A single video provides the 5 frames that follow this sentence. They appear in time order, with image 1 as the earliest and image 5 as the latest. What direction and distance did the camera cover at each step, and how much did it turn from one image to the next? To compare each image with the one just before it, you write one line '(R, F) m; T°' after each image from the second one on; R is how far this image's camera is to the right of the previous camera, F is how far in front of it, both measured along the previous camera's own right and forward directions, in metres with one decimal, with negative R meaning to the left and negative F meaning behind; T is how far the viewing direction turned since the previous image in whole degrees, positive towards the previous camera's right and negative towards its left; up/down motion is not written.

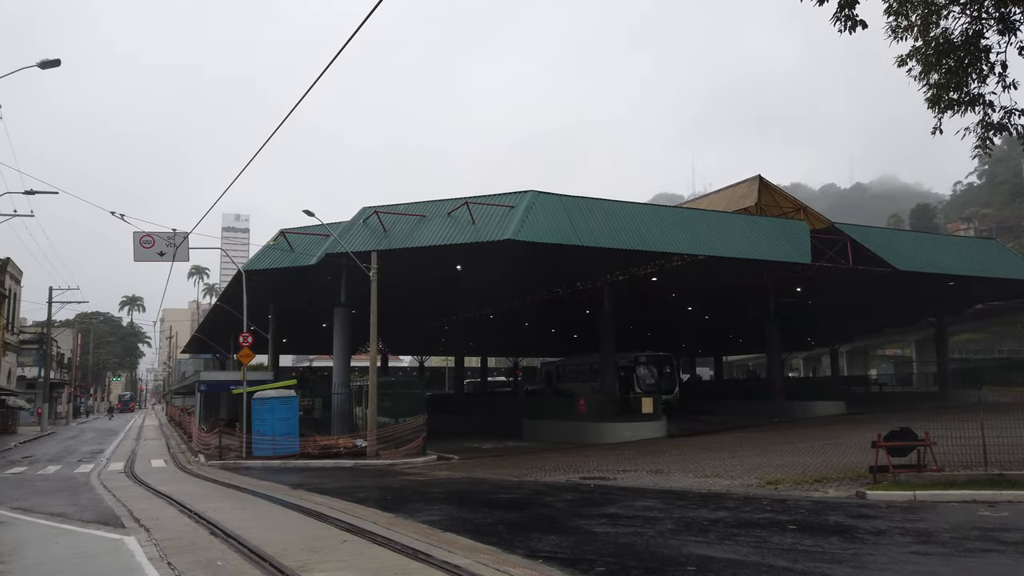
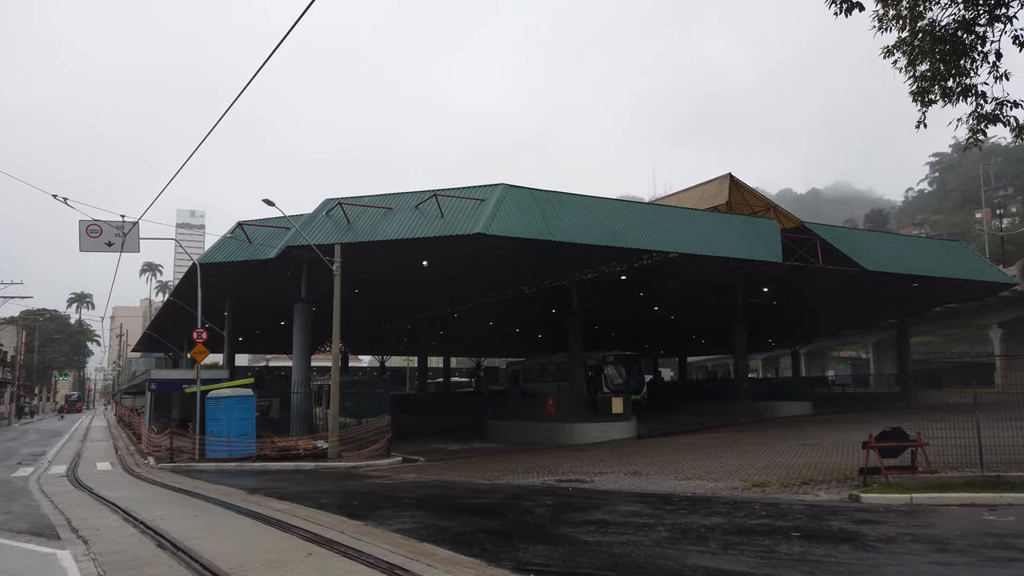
(-0.3, +0.8) m; +3°
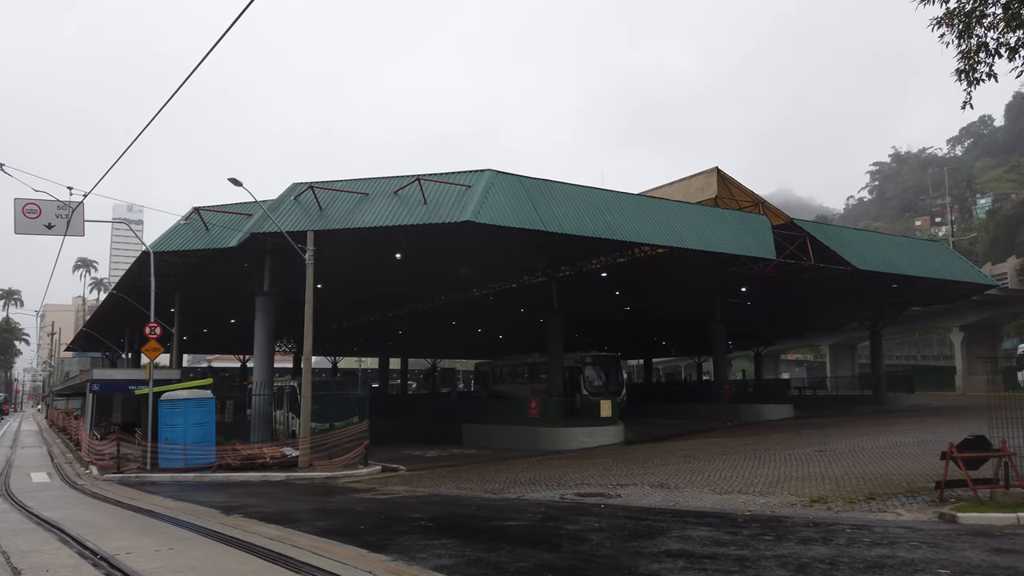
(-1.4, +1.9) m; +4°
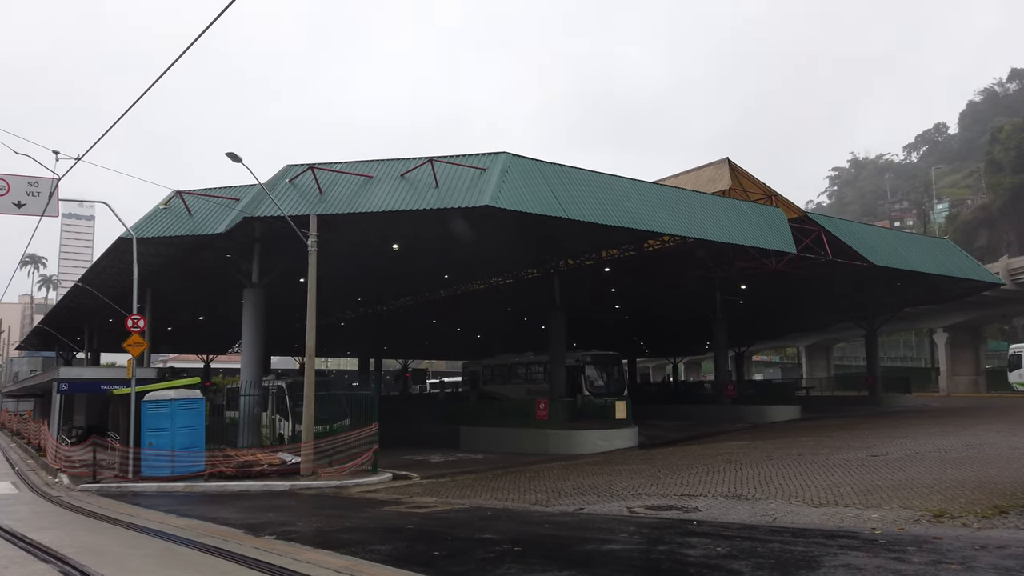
(-1.8, +1.8) m; +3°
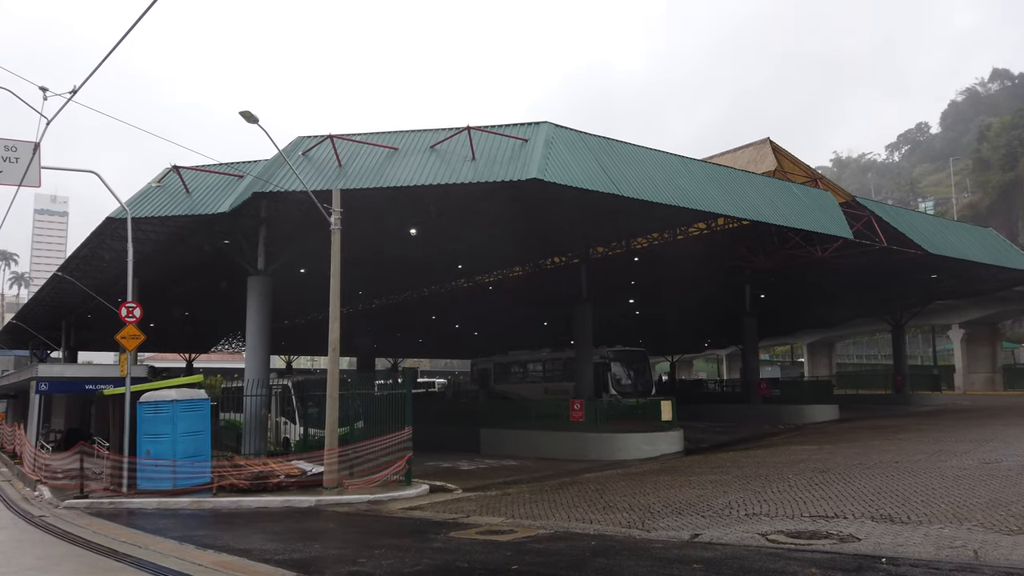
(-1.8, +2.5) m; +2°
